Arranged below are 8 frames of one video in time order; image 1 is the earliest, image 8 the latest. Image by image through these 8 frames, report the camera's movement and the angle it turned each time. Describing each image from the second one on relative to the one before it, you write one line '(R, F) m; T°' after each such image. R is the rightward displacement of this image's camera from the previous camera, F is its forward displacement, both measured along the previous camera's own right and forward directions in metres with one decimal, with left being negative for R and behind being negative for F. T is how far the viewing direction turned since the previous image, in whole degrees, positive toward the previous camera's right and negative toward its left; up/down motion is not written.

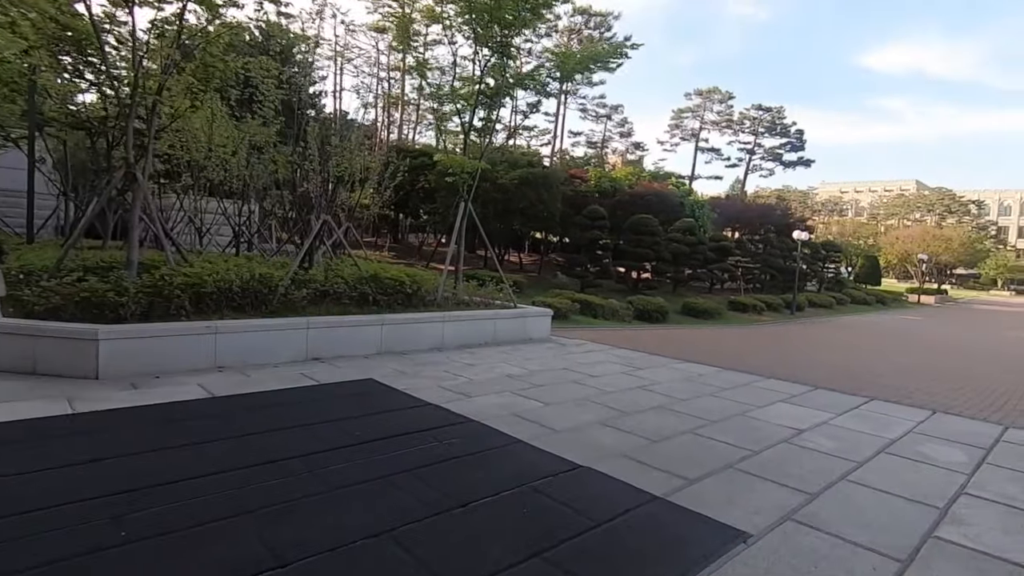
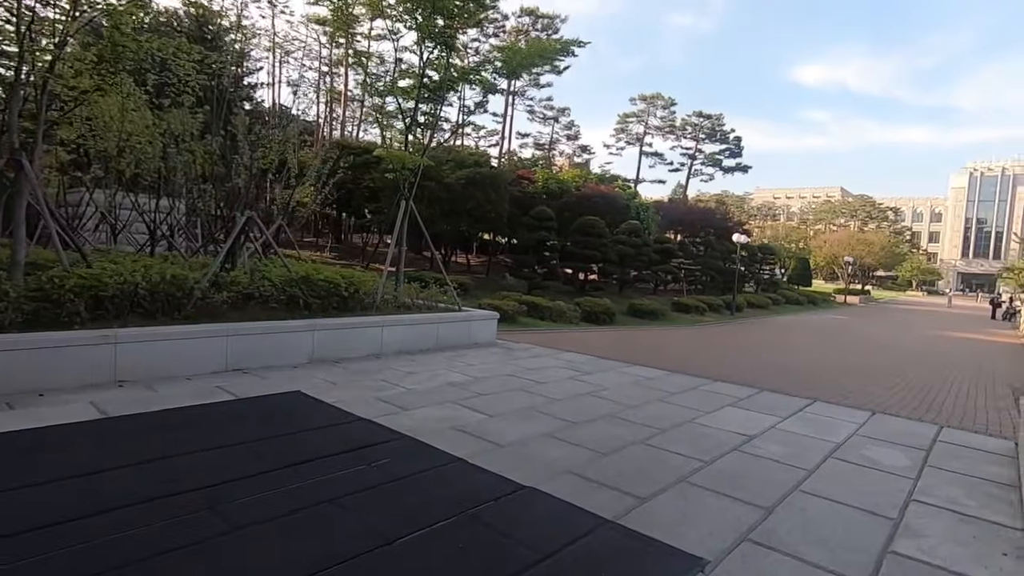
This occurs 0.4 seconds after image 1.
(+0.1, +0.3) m; +5°
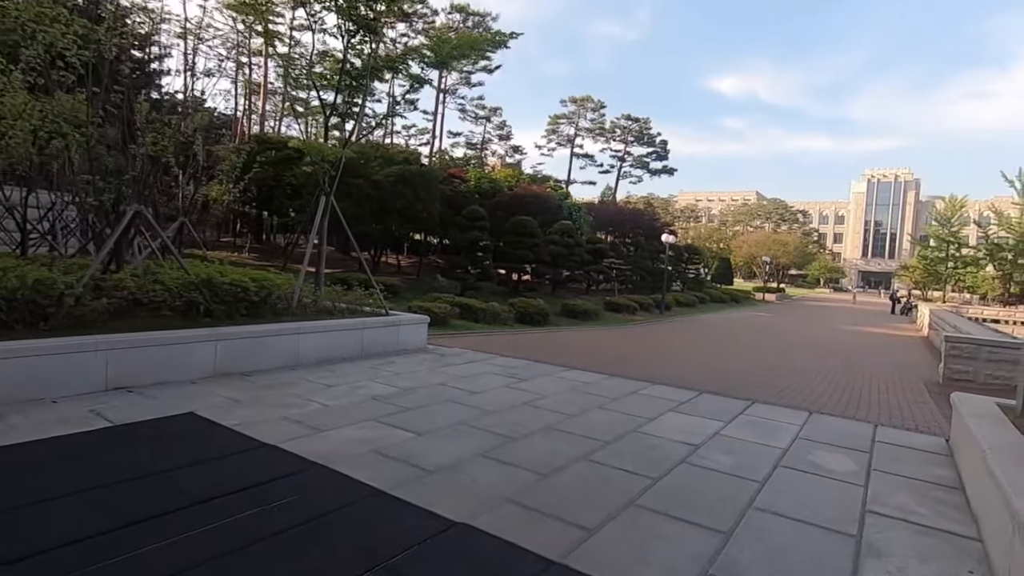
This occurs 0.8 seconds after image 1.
(0.0, +0.5) m; +7°
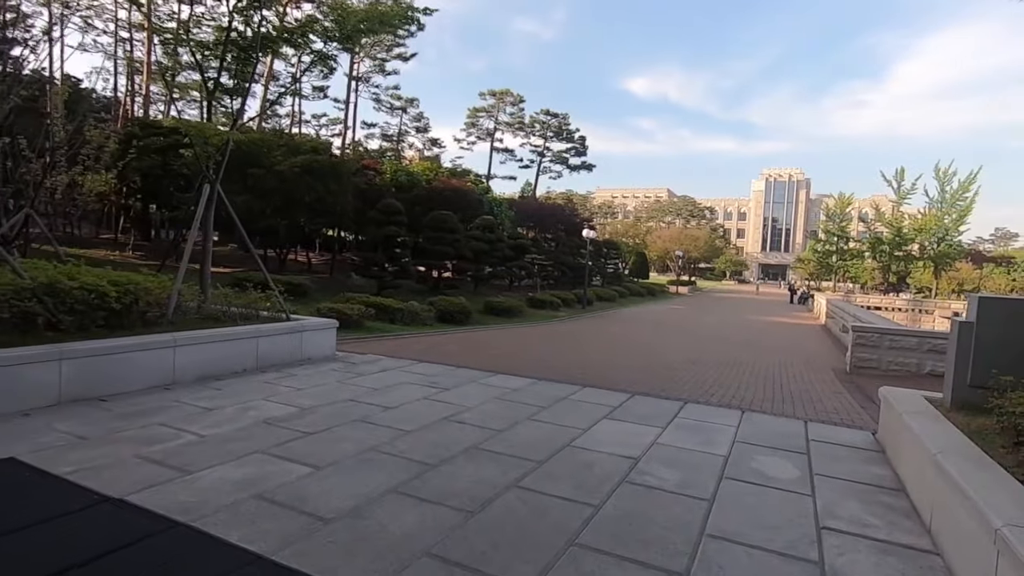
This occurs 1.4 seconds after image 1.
(0.0, +0.6) m; +8°
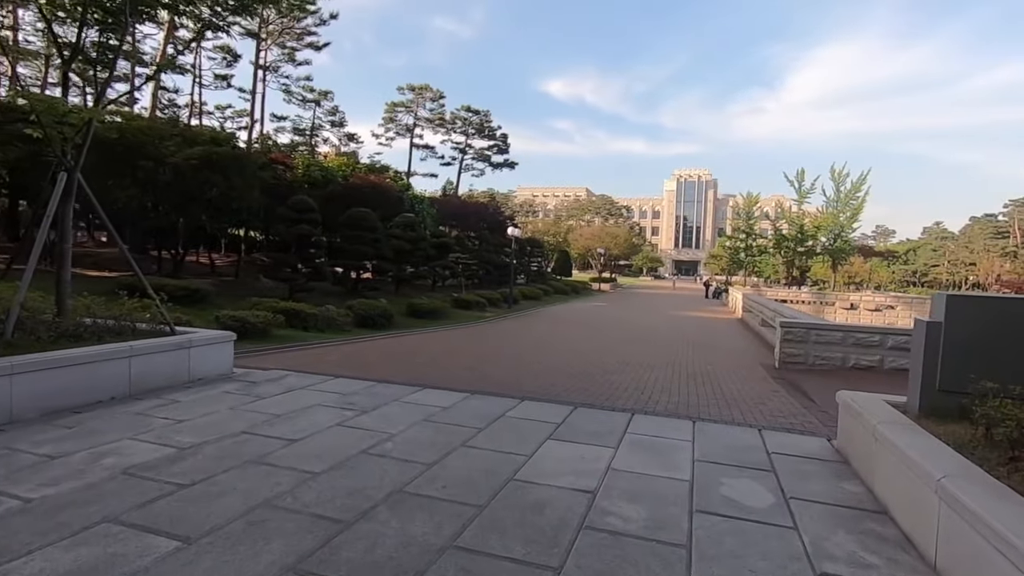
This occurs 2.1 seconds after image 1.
(0.0, +0.7) m; +8°
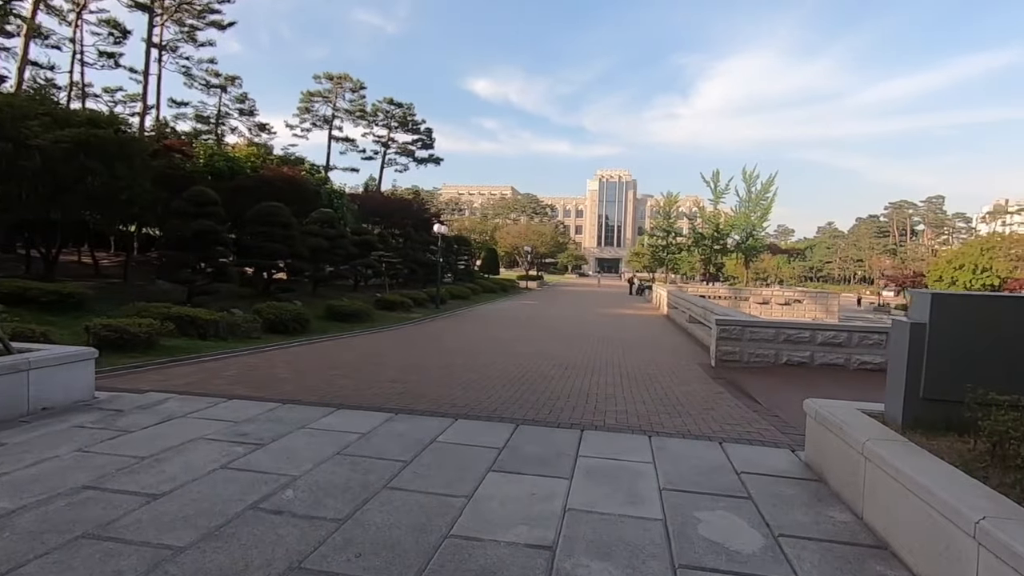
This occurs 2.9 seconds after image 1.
(0.0, +0.7) m; +8°
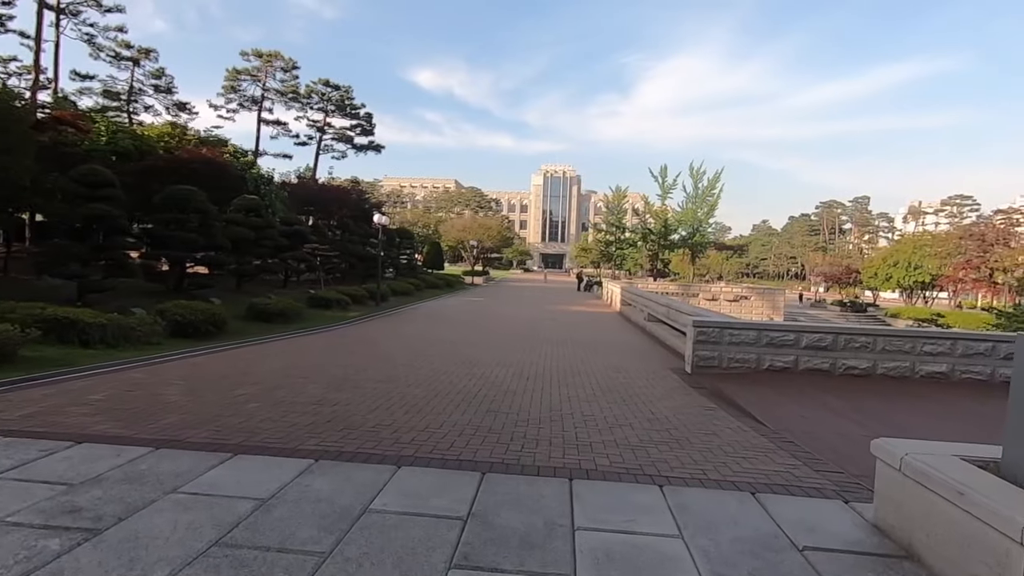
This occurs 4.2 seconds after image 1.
(-0.1, +1.3) m; +6°
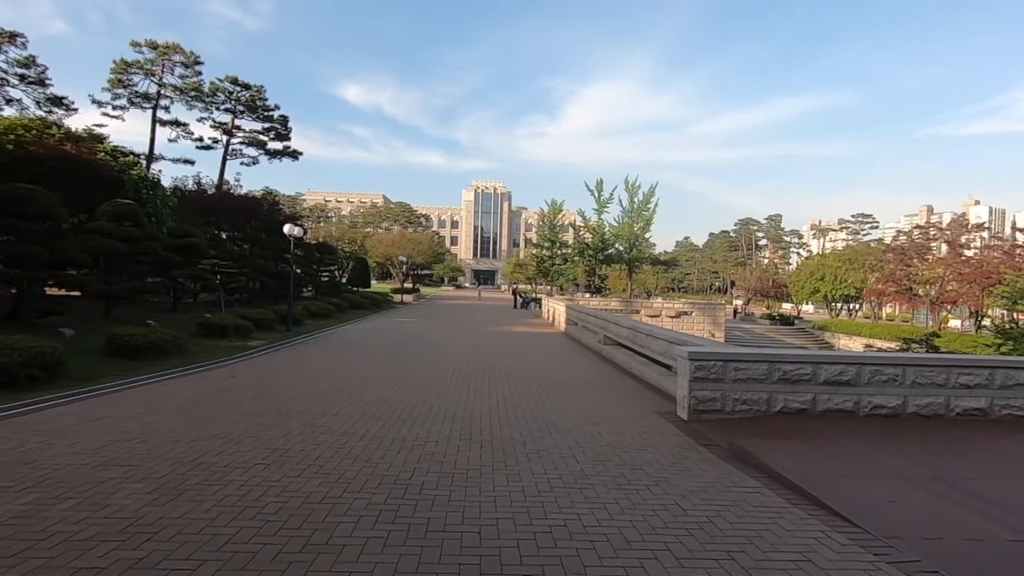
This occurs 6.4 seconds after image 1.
(-0.1, +2.1) m; +7°
